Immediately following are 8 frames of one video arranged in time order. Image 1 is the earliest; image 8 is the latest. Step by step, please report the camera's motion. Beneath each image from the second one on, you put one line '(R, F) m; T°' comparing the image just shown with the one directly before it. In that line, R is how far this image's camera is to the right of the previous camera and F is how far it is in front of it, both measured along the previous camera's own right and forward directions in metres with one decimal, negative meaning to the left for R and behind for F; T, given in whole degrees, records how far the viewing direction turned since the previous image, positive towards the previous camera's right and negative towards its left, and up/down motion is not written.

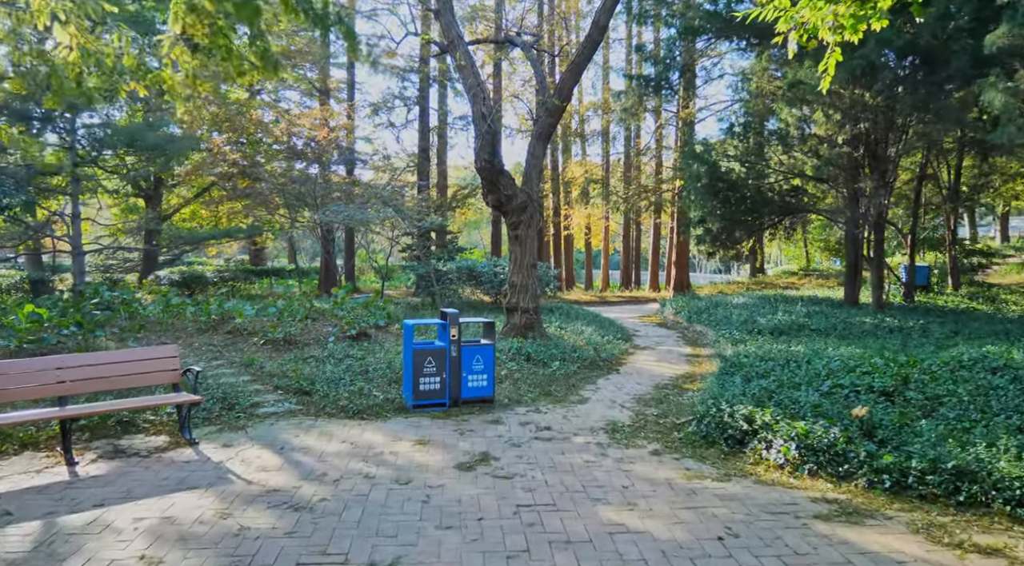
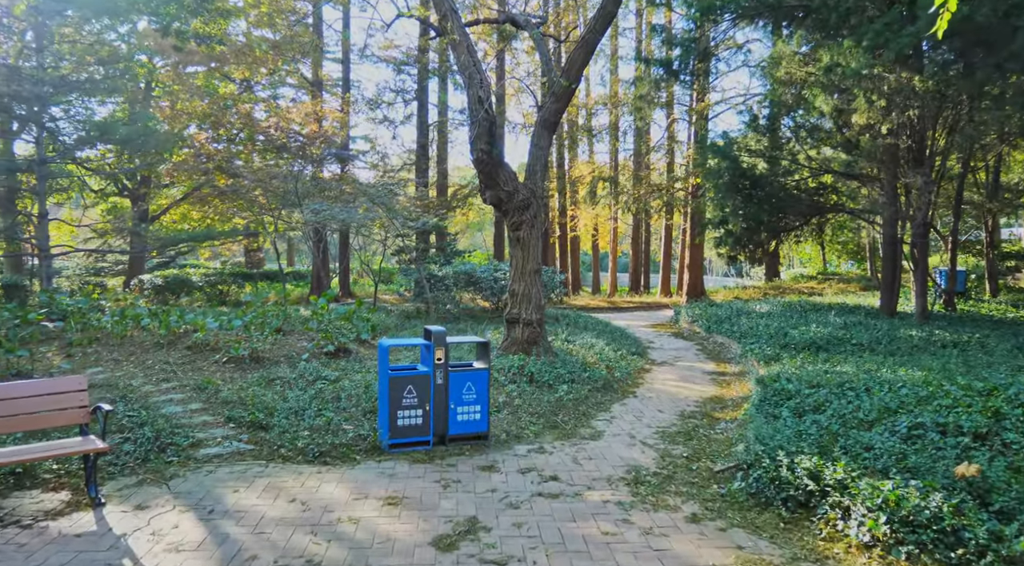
(+0.1, +1.2) m; 0°
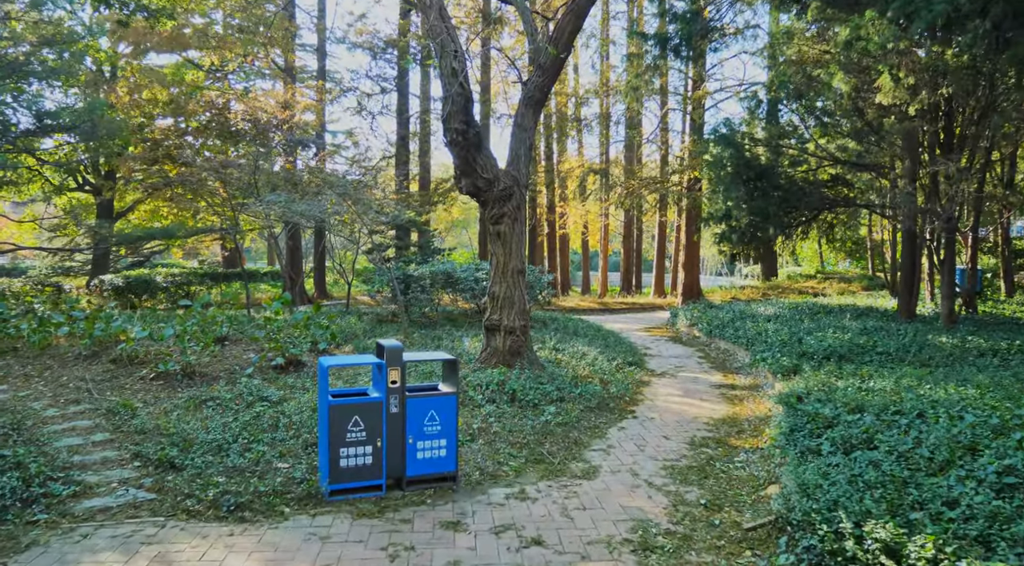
(+0.1, +1.2) m; +1°
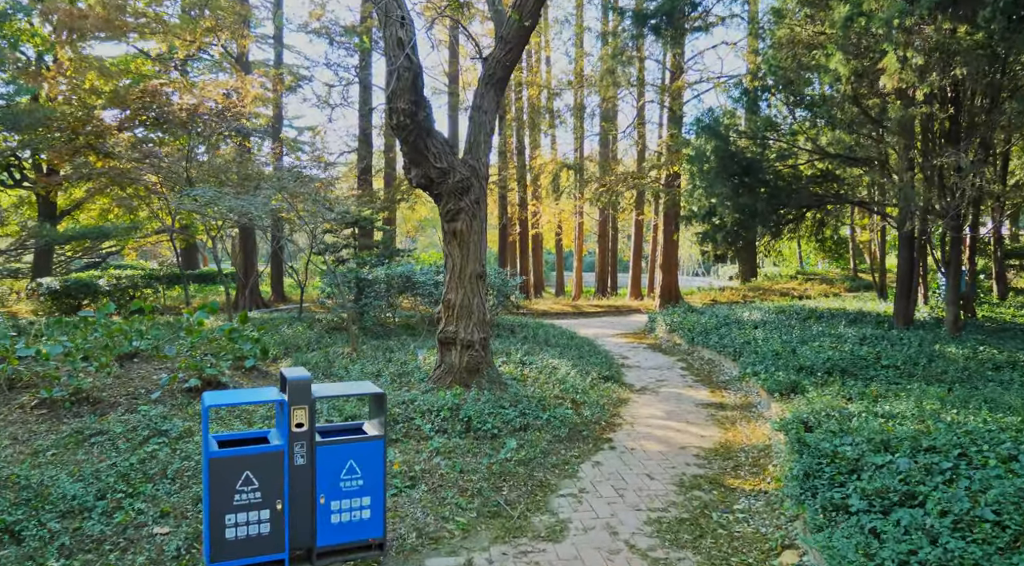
(+0.2, +1.1) m; +2°
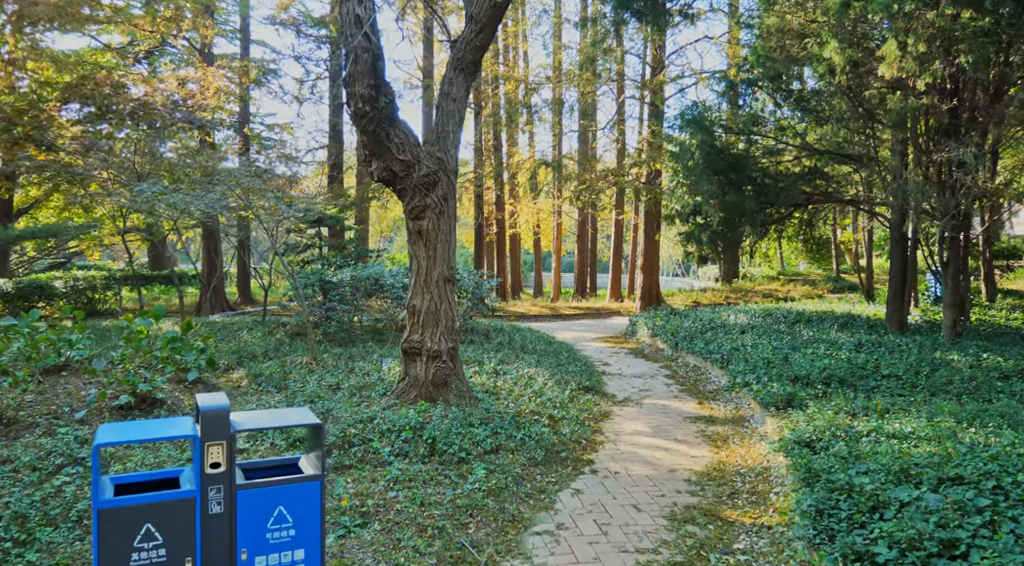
(+0.1, +0.6) m; +2°
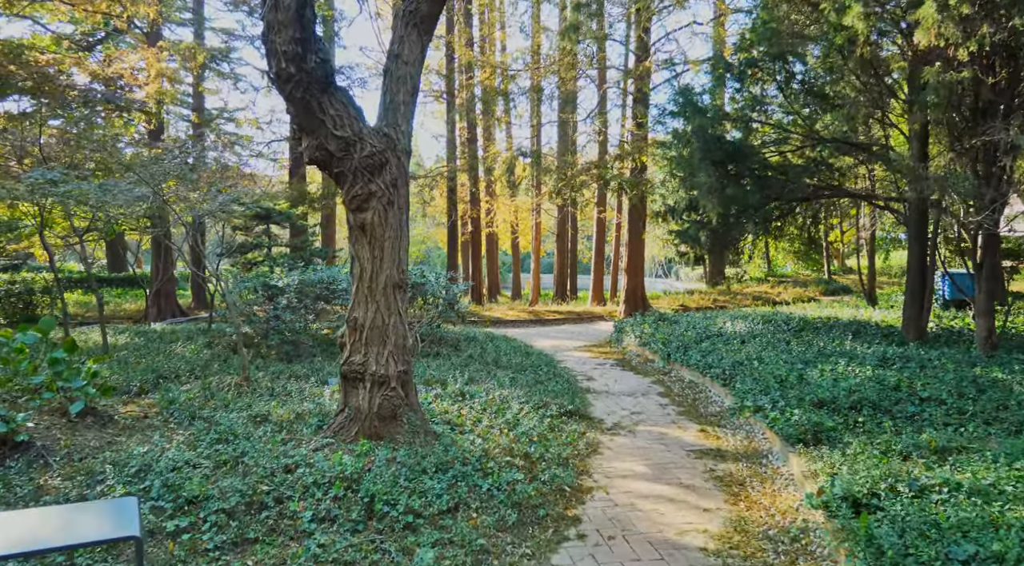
(+0.1, +1.2) m; +2°
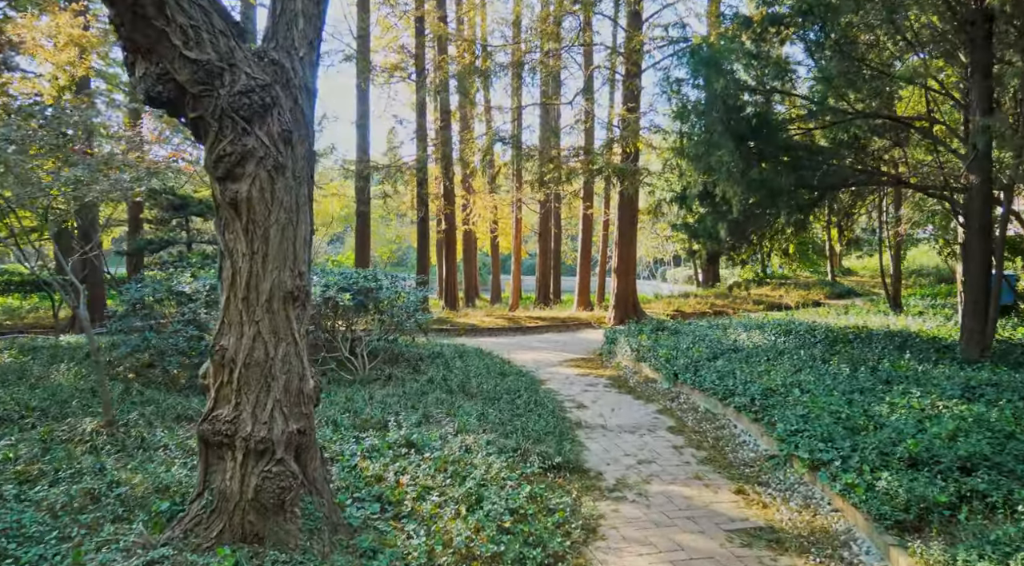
(+0.1, +1.7) m; +1°
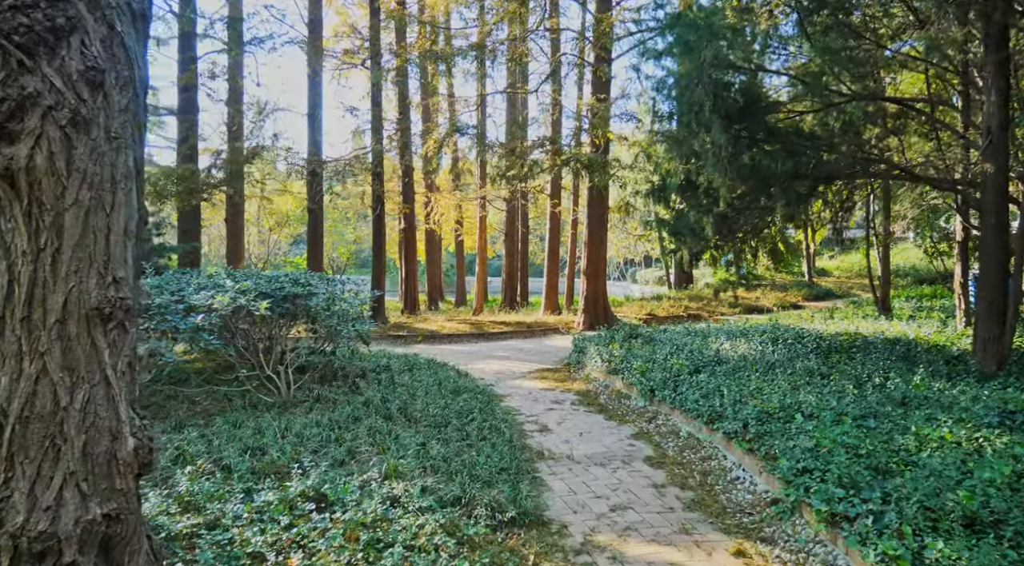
(+0.2, +1.0) m; +2°
